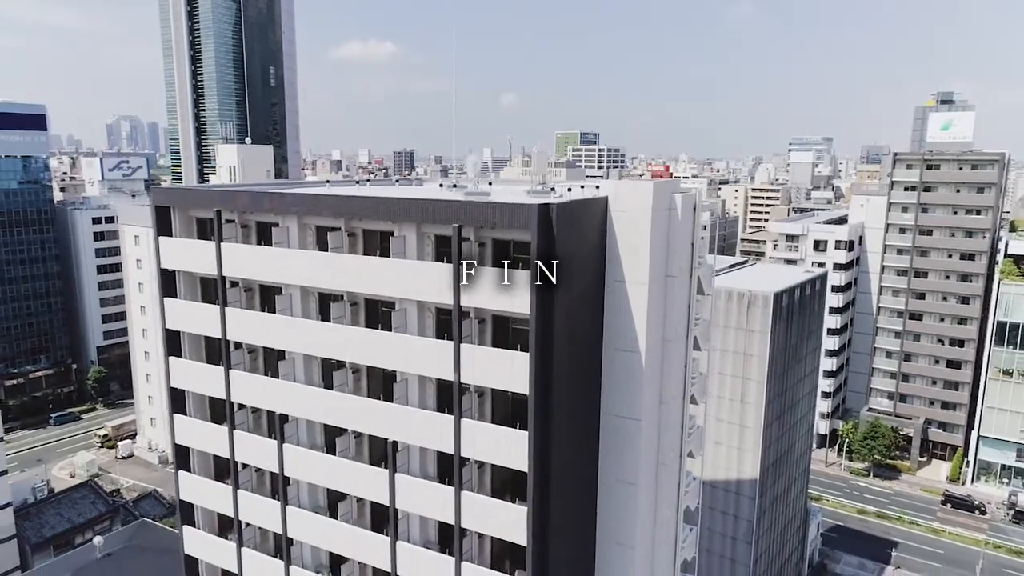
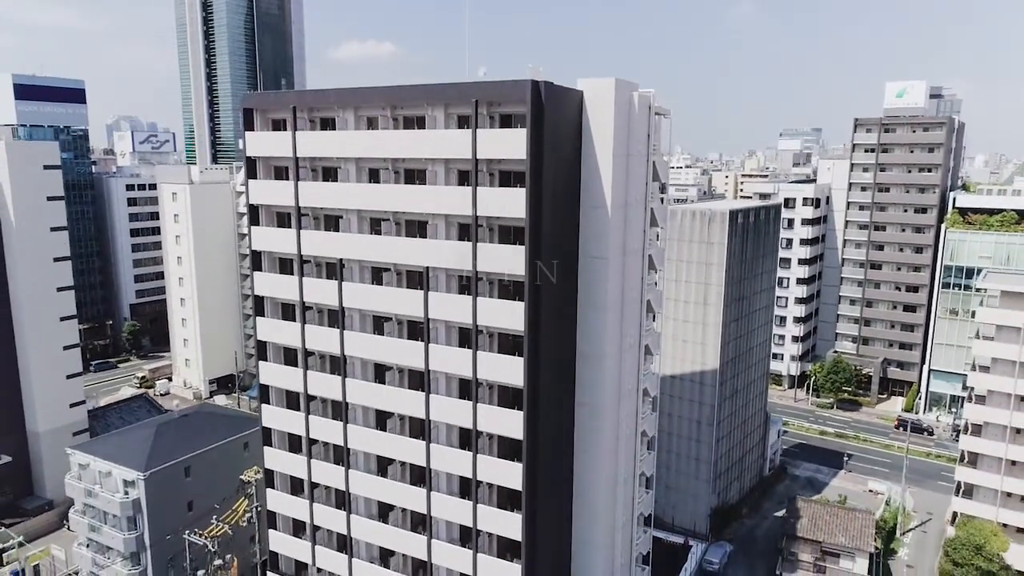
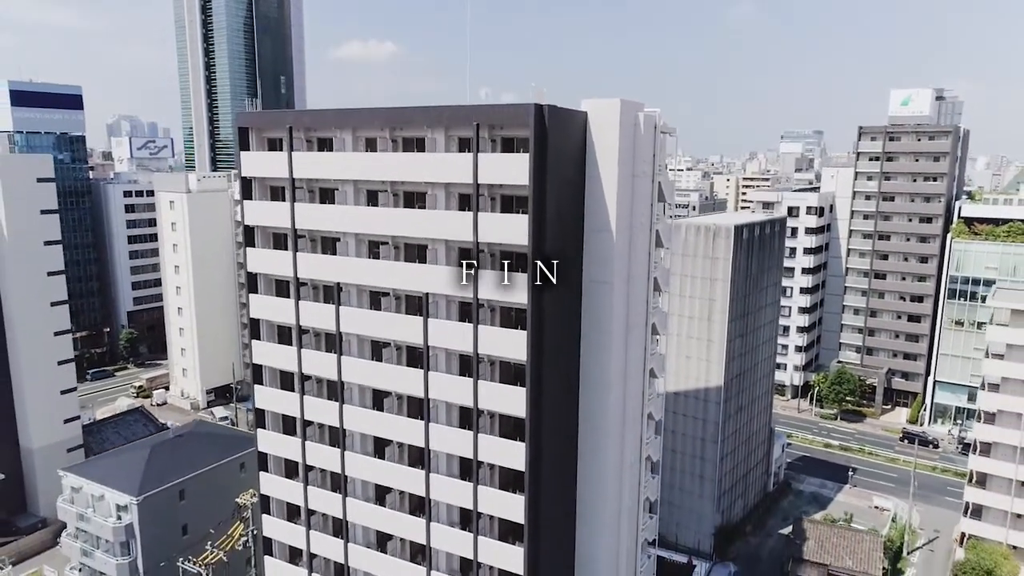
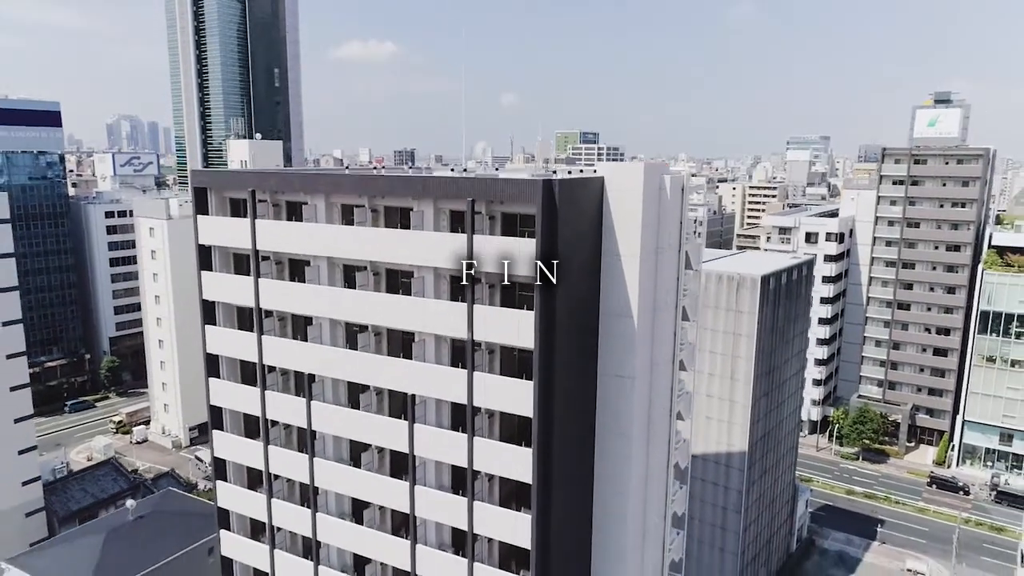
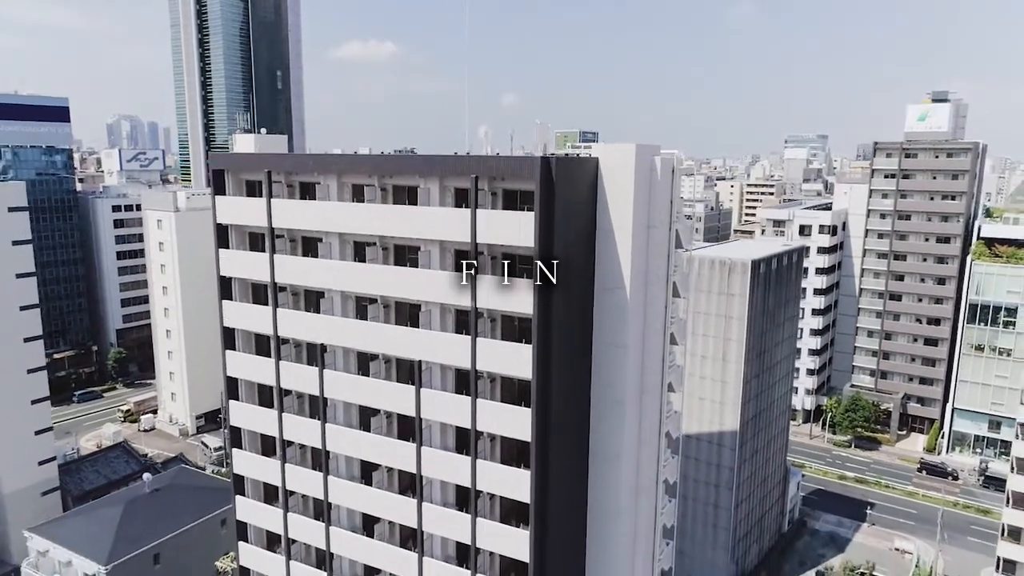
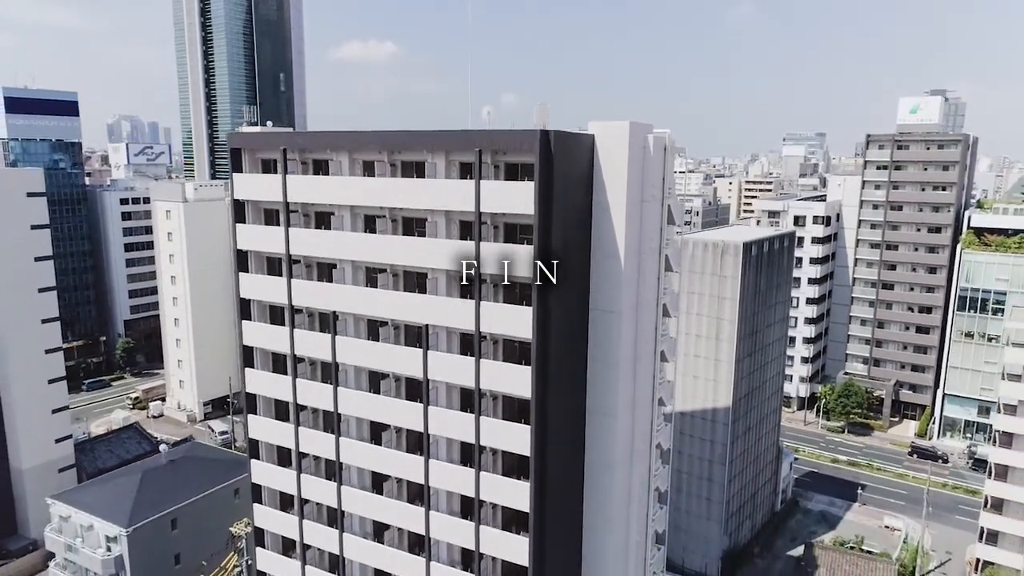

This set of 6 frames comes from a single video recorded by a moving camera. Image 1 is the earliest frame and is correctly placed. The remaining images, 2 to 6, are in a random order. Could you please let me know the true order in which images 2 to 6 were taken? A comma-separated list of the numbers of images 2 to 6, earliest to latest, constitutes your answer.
4, 5, 6, 3, 2
